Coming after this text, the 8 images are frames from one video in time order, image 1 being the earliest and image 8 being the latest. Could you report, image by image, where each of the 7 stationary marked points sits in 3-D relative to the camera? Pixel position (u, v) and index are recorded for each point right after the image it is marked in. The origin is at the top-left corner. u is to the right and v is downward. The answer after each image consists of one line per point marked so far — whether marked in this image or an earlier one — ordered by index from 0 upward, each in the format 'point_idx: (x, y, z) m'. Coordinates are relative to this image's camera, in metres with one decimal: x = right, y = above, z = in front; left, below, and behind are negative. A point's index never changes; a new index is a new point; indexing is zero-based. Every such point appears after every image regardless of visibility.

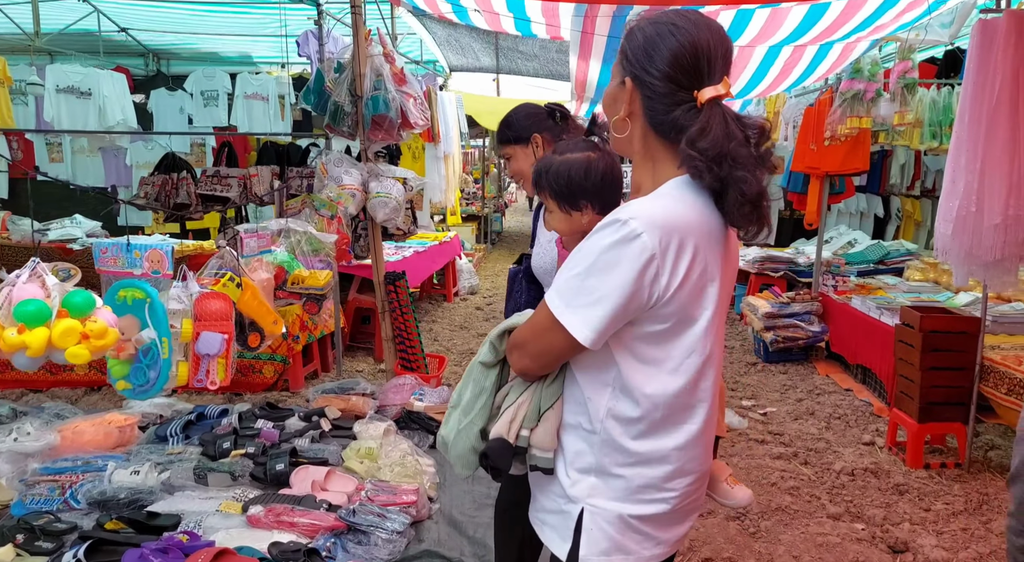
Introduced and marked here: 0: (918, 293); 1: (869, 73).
0: (+2.9, -0.1, +5.2) m
1: (+2.4, +1.4, +4.9) m
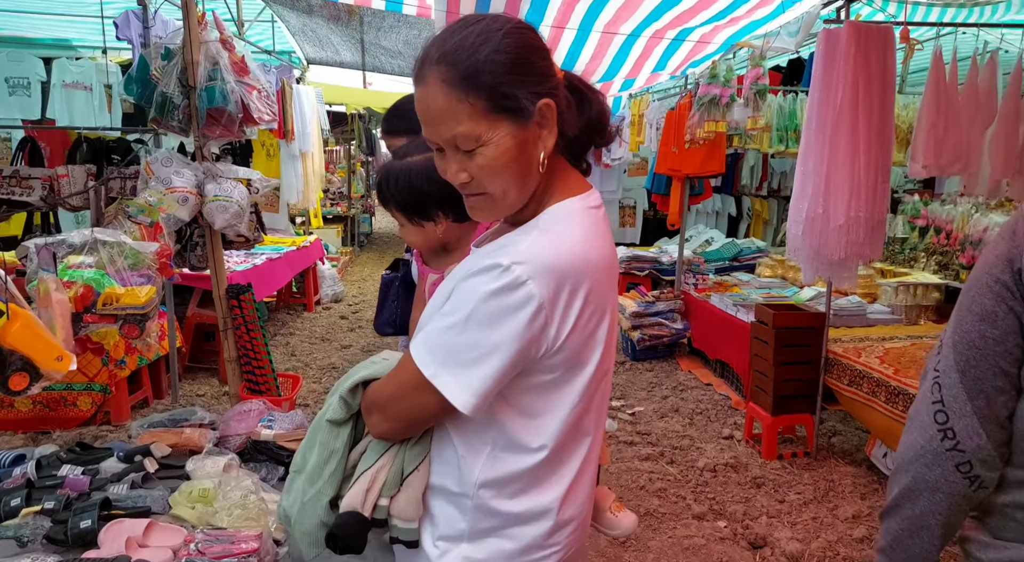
0: (+2.0, -0.1, +5.5) m
1: (+1.5, +1.4, +5.1) m
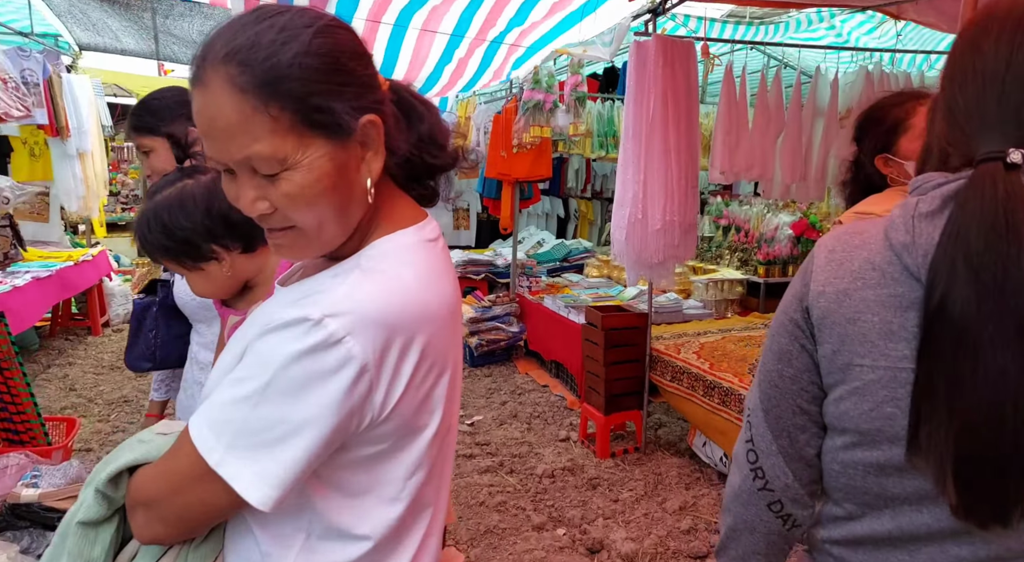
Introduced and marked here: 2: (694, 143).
0: (+0.7, -0.1, +5.7) m
1: (+0.2, +1.4, +5.2) m
2: (+0.9, +0.7, +3.5) m
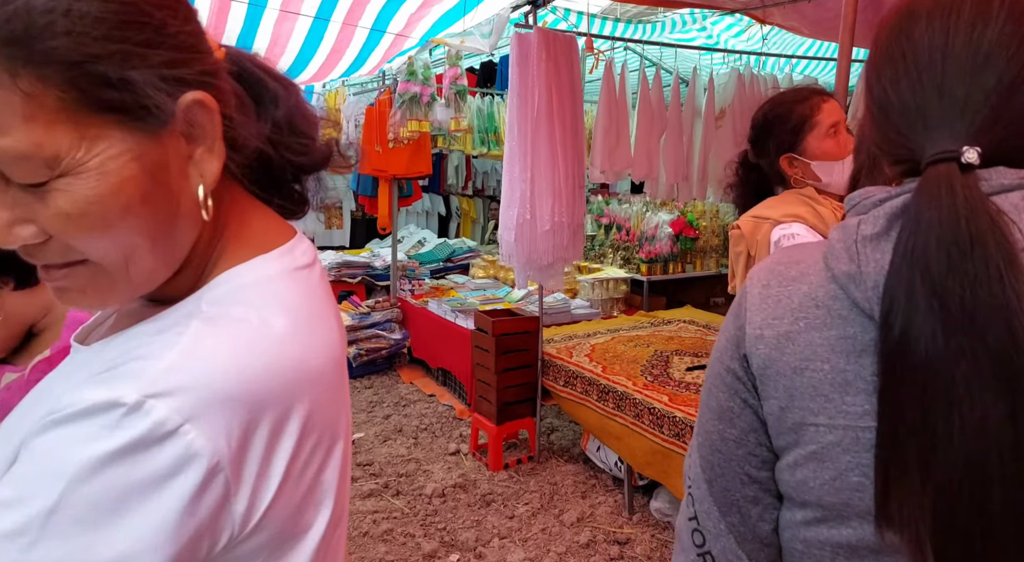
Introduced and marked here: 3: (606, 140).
0: (-0.2, -0.1, +5.5) m
1: (-0.6, +1.4, +5.0) m
2: (+0.3, +0.7, +3.4) m
3: (+0.5, +0.7, +3.6) m
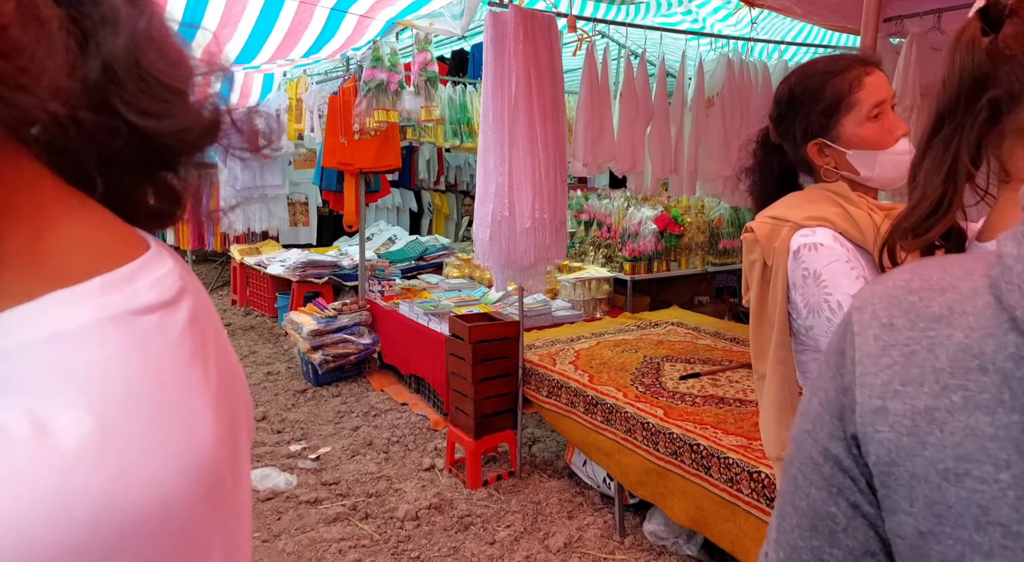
0: (-0.4, -0.1, +5.3) m
1: (-0.8, +1.4, +4.7) m
2: (+0.2, +0.7, +3.1) m
3: (+0.4, +0.7, +3.3) m
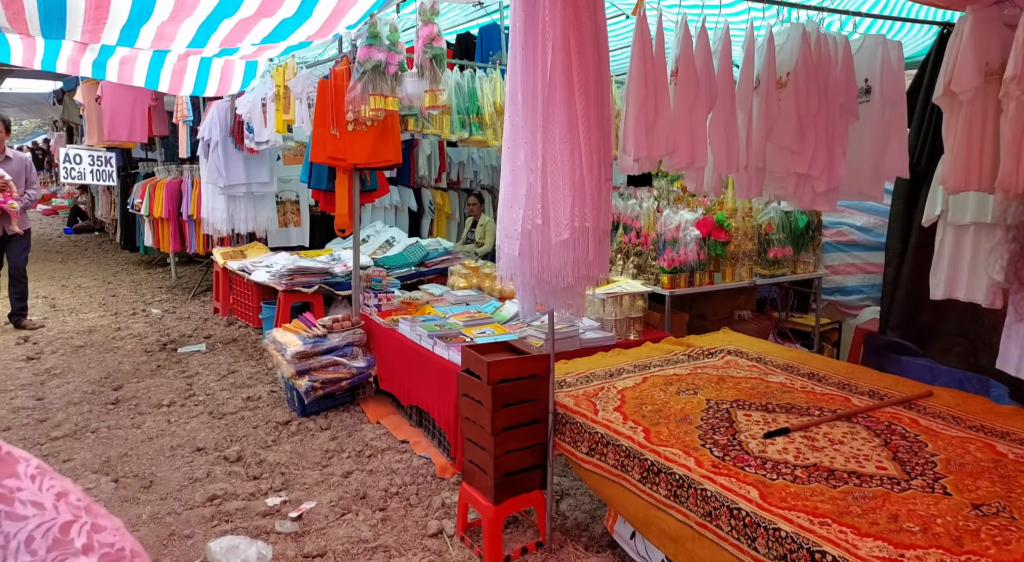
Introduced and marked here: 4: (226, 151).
0: (-0.3, -0.2, +4.6) m
1: (-0.7, +1.3, +4.0) m
2: (+0.3, +0.6, +2.5) m
3: (+0.5, +0.6, +2.7) m
4: (-2.7, +1.2, +6.9) m
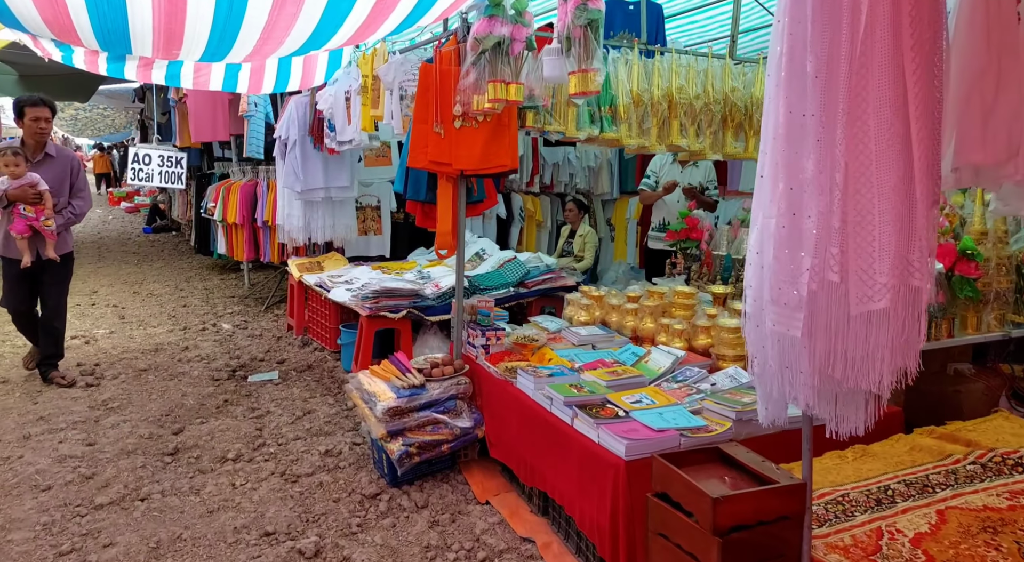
0: (+0.4, -0.3, +3.6) m
1: (0.0, +1.1, +3.0) m
2: (+0.9, +0.4, +1.4) m
3: (+1.0, +0.4, +1.6) m
4: (-1.8, +1.1, +6.1) m
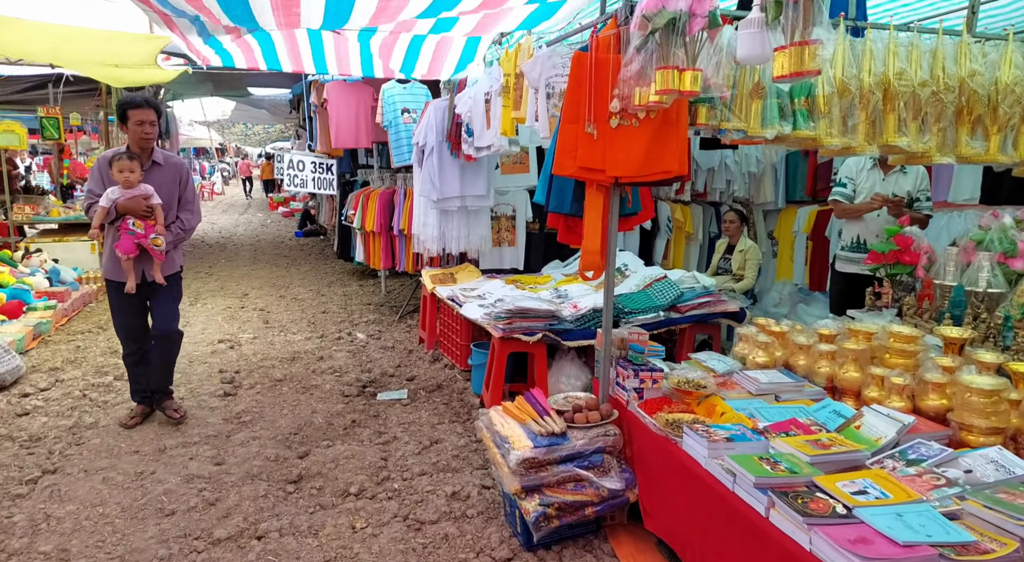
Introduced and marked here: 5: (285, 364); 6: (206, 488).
0: (+1.1, -0.5, +2.9) m
1: (+0.6, +1.0, +2.4) m
2: (+1.1, +0.2, +0.7) m
3: (+1.3, +0.3, +0.8) m
4: (-0.6, +1.0, +5.8) m
5: (-1.9, -0.7, +6.1) m
6: (-1.6, -1.1, +3.7) m
